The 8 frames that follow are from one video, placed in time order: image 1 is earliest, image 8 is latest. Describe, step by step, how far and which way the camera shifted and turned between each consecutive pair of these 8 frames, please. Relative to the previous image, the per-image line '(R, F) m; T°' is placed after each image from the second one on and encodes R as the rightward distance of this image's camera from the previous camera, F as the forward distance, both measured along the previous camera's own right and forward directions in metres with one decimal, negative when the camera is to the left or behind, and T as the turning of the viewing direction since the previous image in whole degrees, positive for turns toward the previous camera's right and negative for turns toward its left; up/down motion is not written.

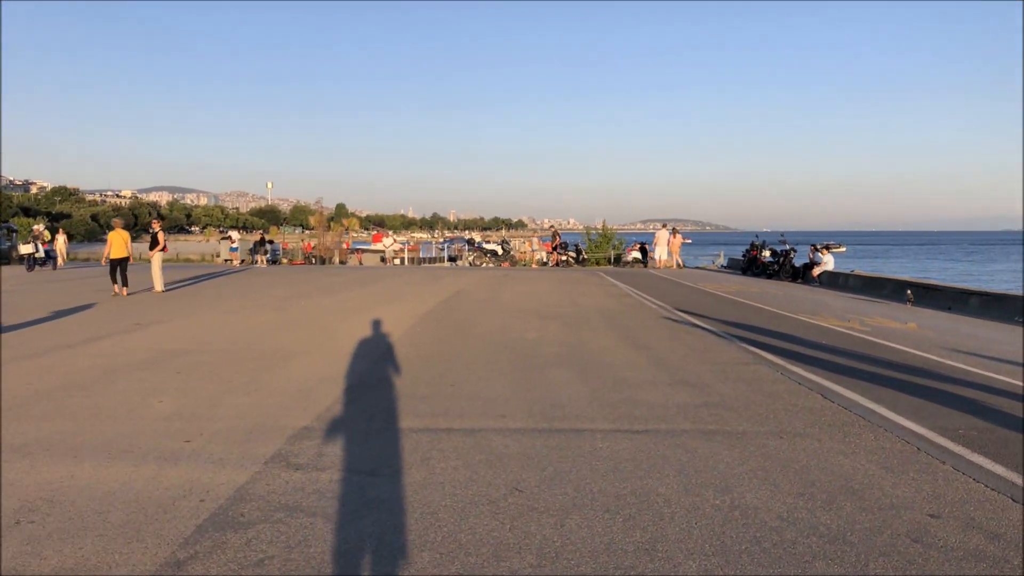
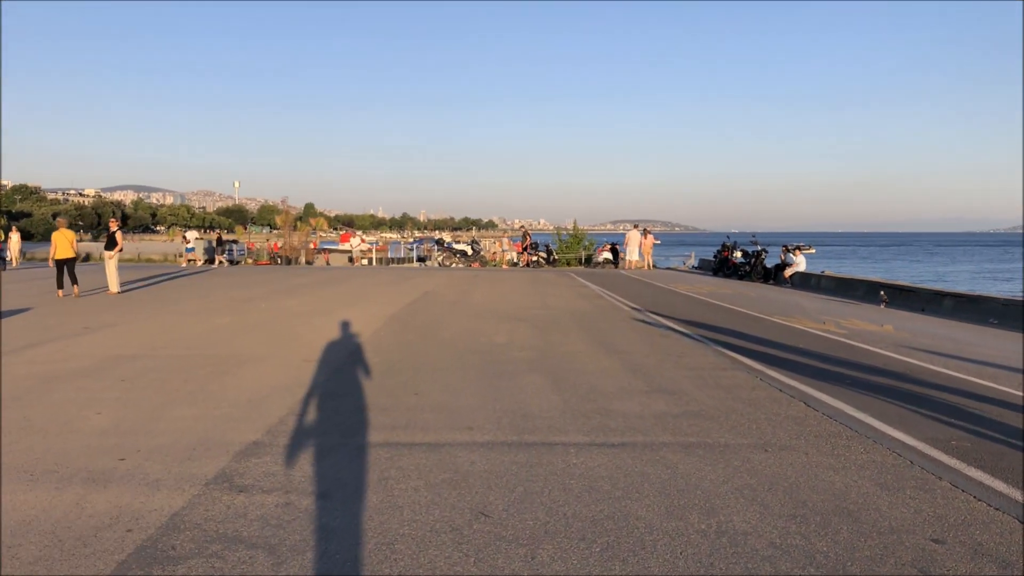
(0.0, +0.5) m; +2°
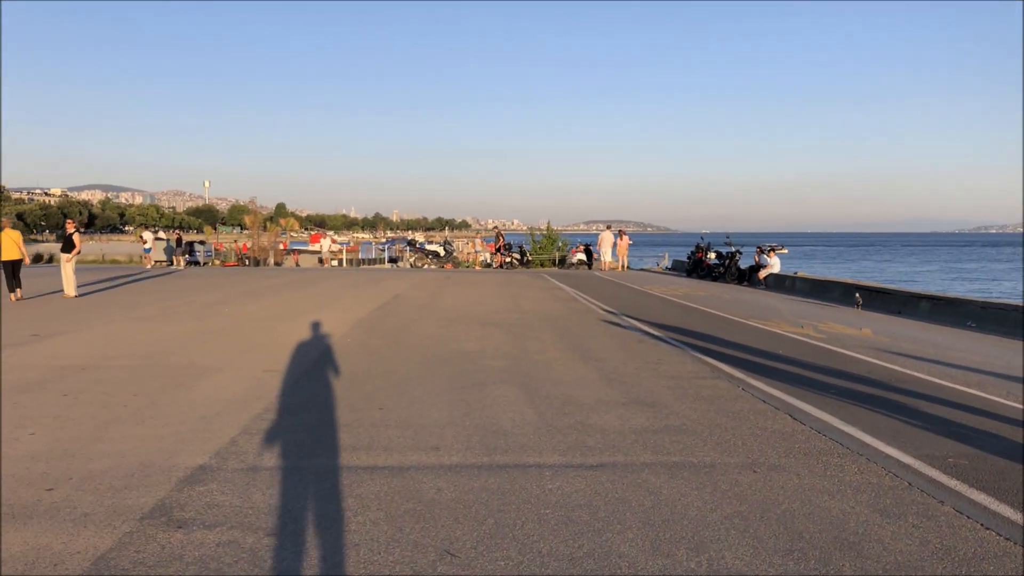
(0.0, +0.5) m; +2°
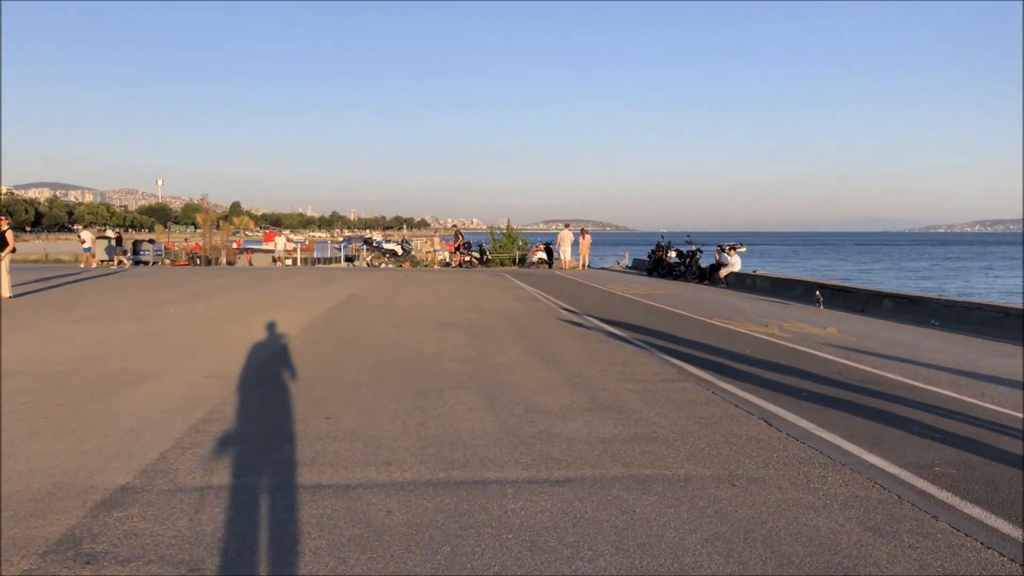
(0.0, +0.5) m; +3°
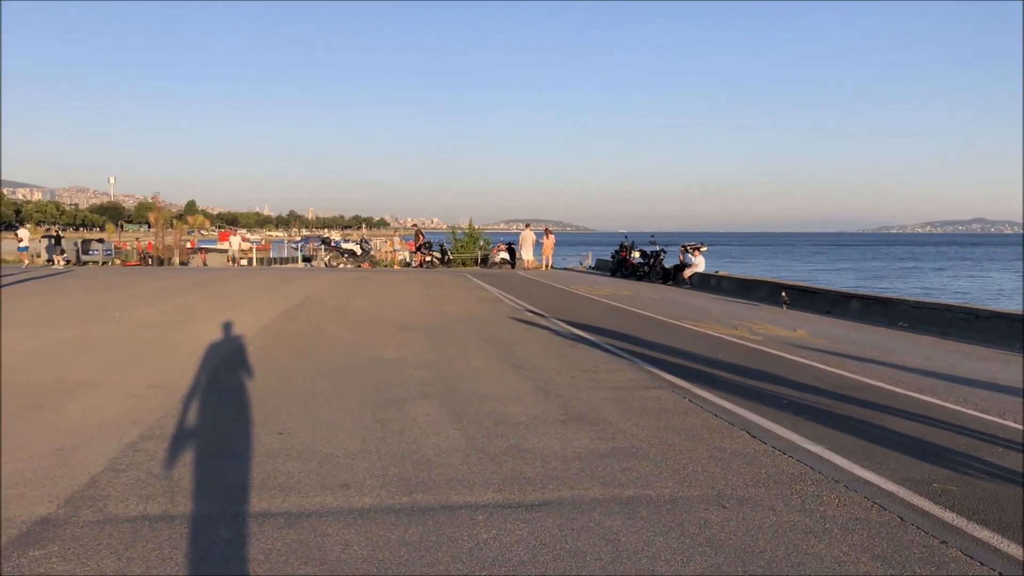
(-0.1, +0.5) m; +3°
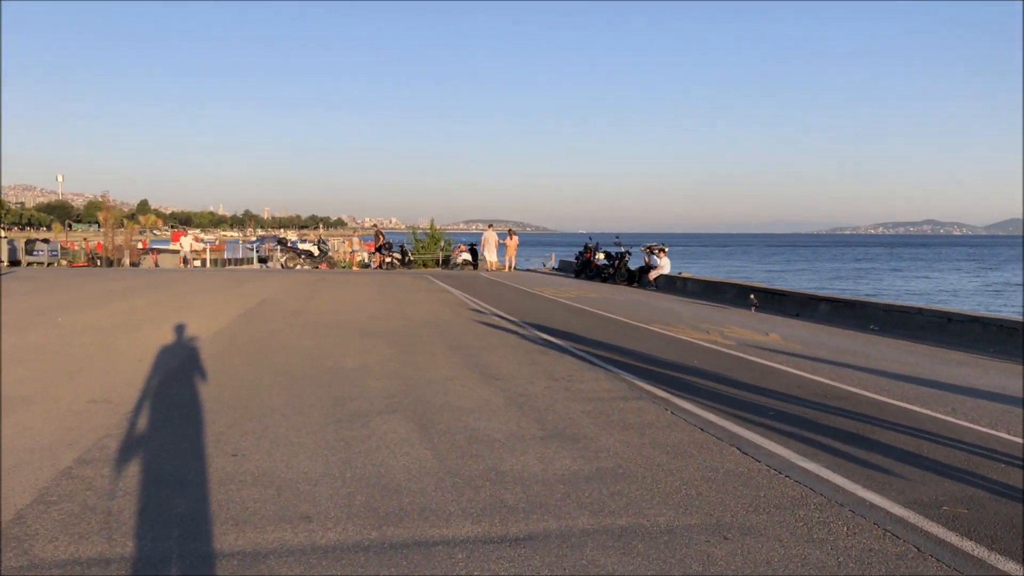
(-0.1, +0.5) m; +3°
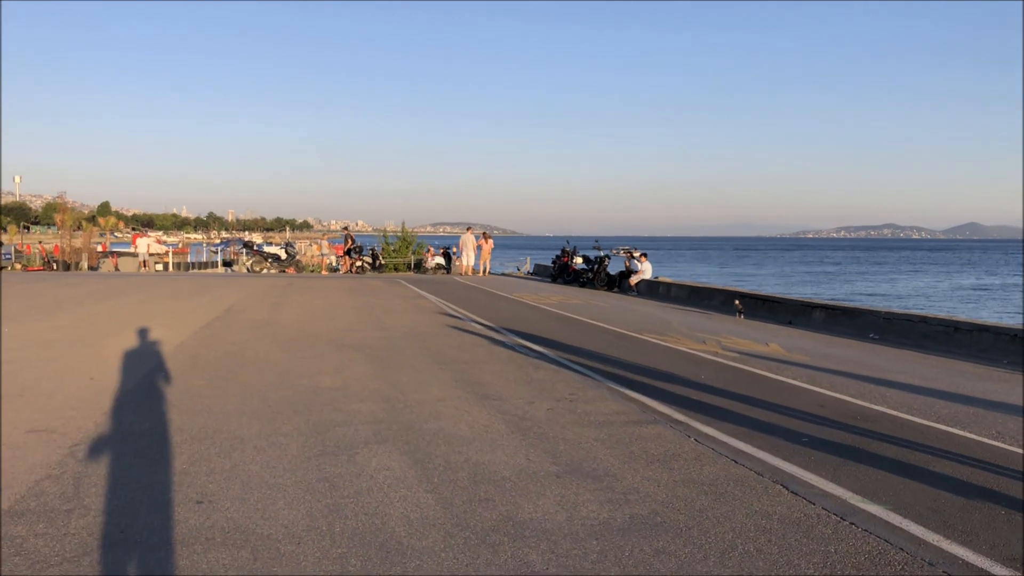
(-0.3, +0.9) m; +2°
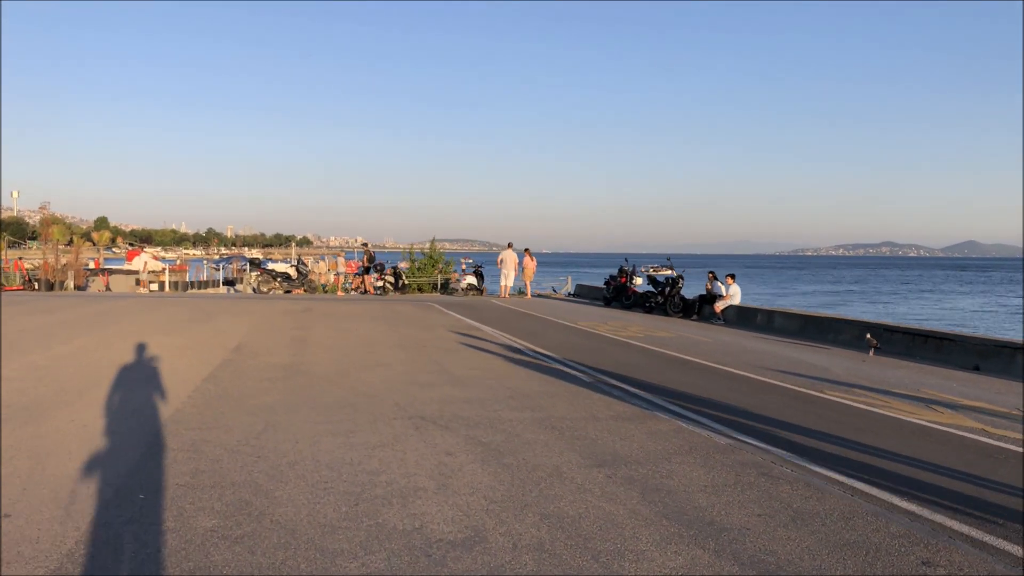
(-1.7, +4.4) m; 0°
